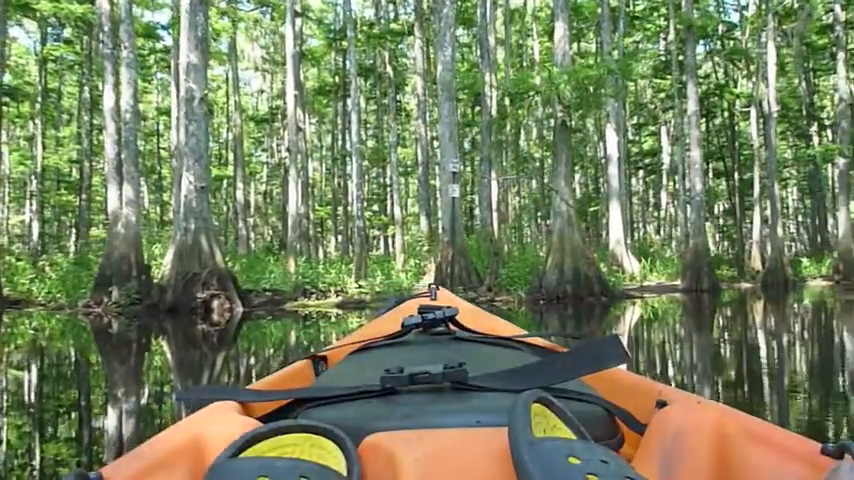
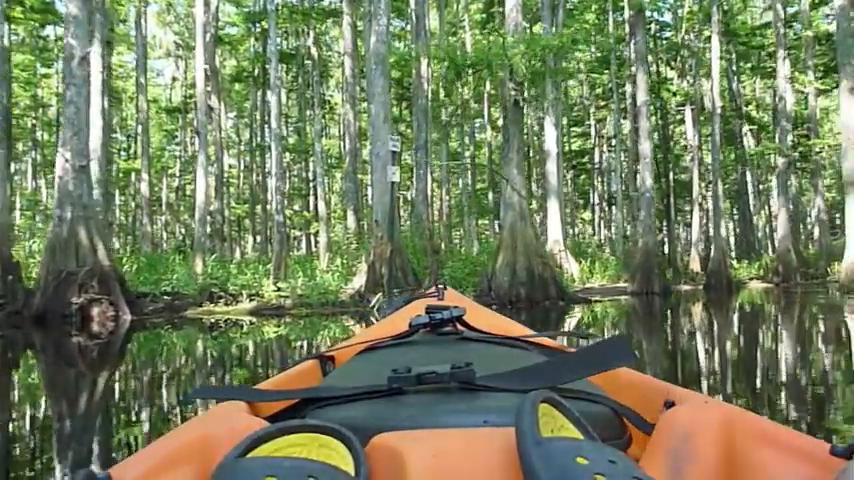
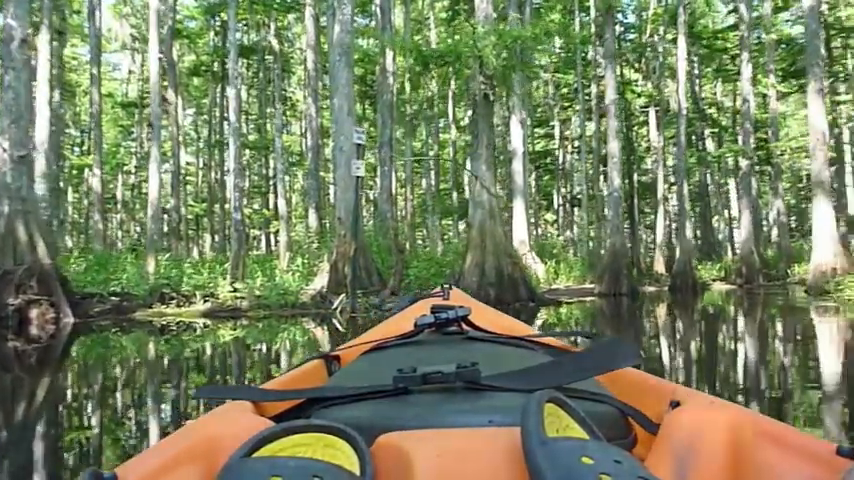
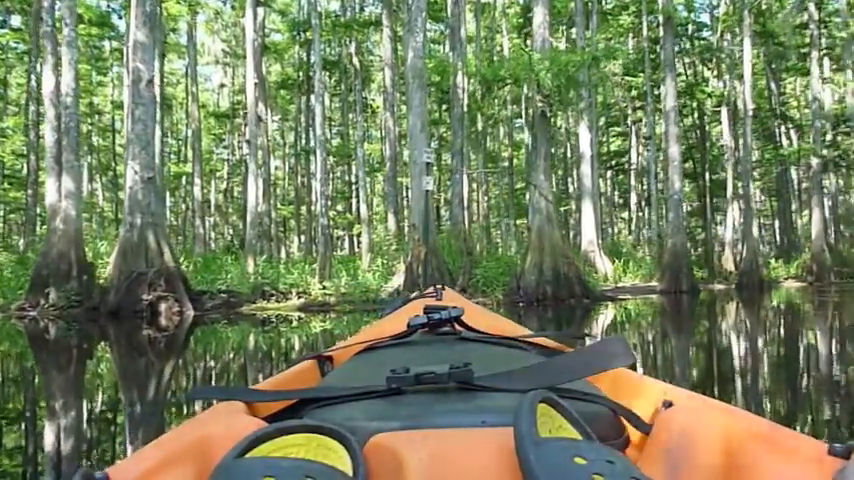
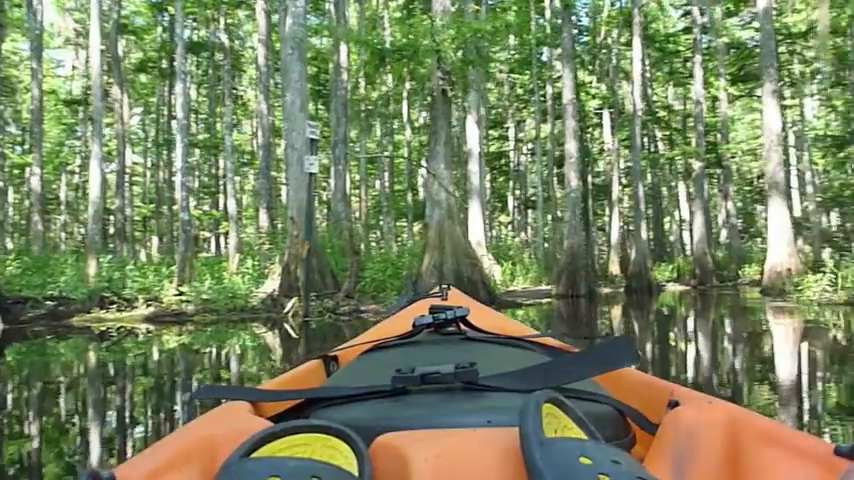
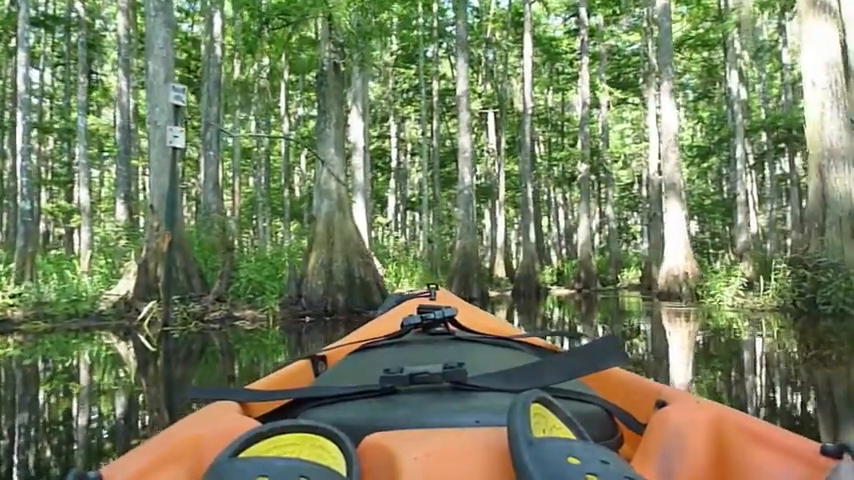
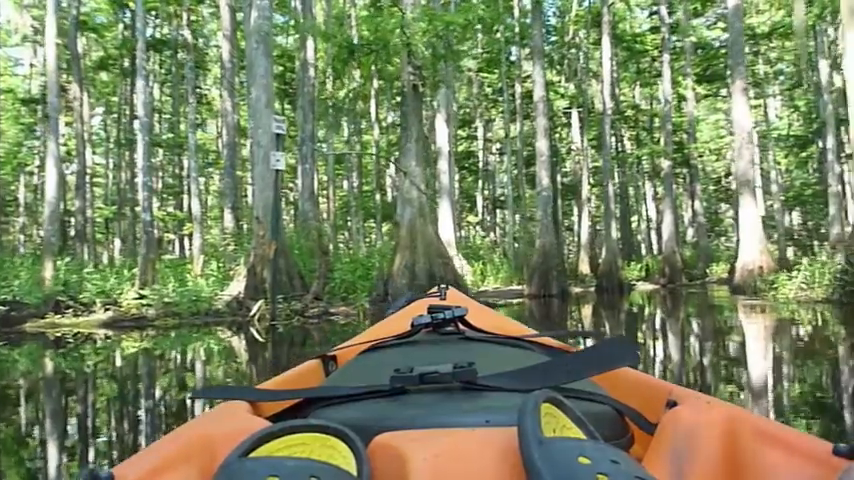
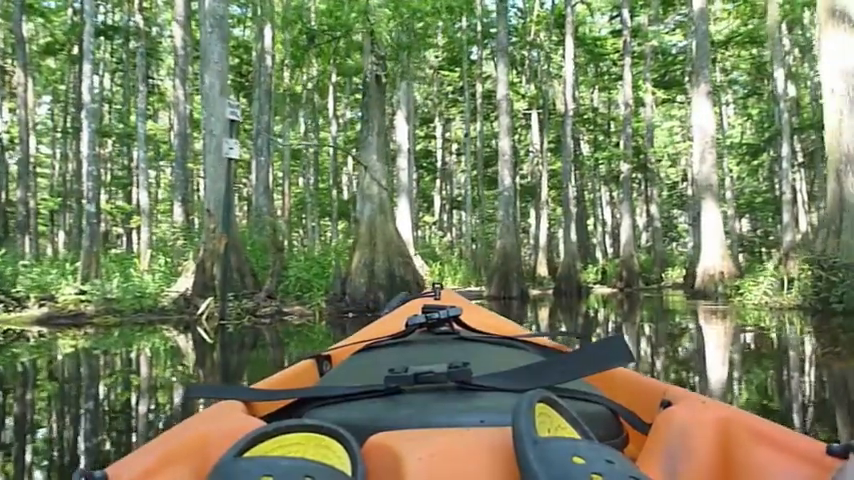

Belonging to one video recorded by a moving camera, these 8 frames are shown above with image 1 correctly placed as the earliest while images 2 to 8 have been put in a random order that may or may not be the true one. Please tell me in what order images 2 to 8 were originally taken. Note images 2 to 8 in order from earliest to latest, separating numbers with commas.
4, 2, 3, 5, 7, 8, 6
